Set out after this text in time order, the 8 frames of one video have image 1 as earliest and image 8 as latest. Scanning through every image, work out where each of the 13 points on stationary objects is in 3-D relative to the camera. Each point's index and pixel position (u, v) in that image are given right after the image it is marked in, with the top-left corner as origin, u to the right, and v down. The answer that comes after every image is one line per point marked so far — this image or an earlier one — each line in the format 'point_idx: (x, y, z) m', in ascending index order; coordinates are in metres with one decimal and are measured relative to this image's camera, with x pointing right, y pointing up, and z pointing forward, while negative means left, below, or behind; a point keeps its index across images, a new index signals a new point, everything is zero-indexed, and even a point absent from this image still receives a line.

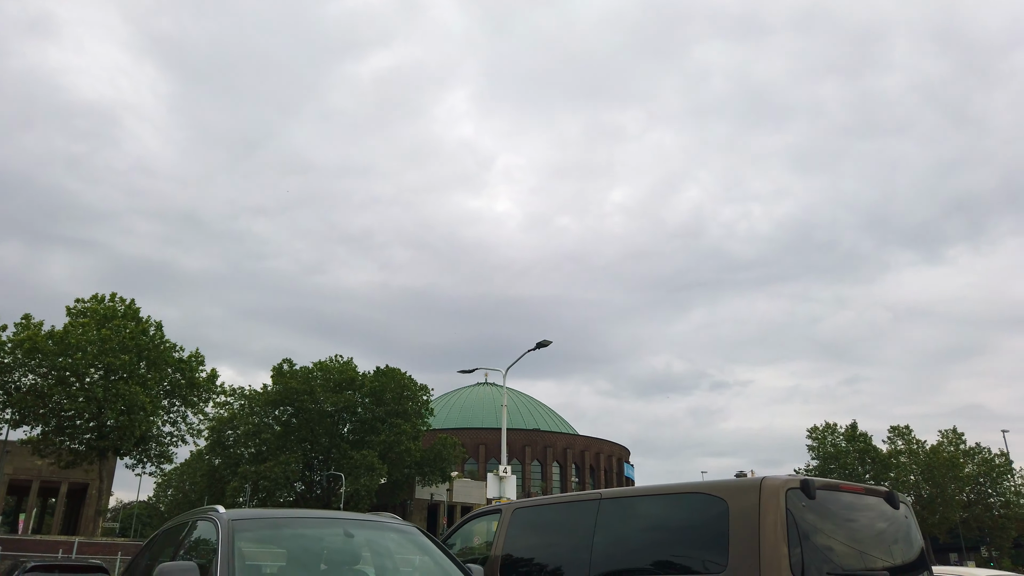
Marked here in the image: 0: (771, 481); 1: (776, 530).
0: (+1.6, -1.2, +4.8) m
1: (+1.6, -1.5, +4.7) m
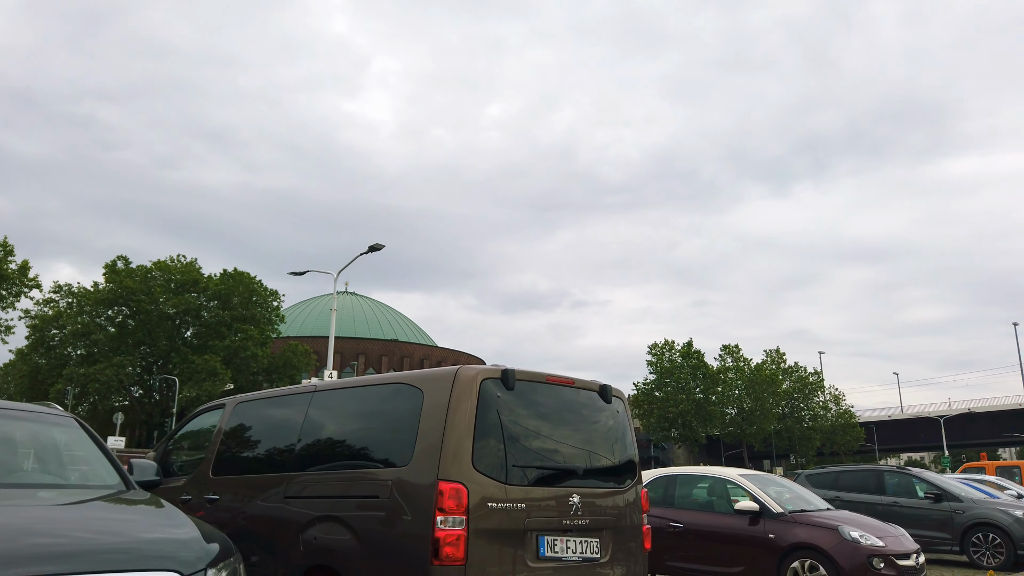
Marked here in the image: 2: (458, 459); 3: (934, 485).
0: (-0.3, -0.5, +4.3) m
1: (-0.3, -0.7, +4.2) m
2: (-0.3, -0.9, +4.1) m
3: (+7.7, -3.6, +13.7) m
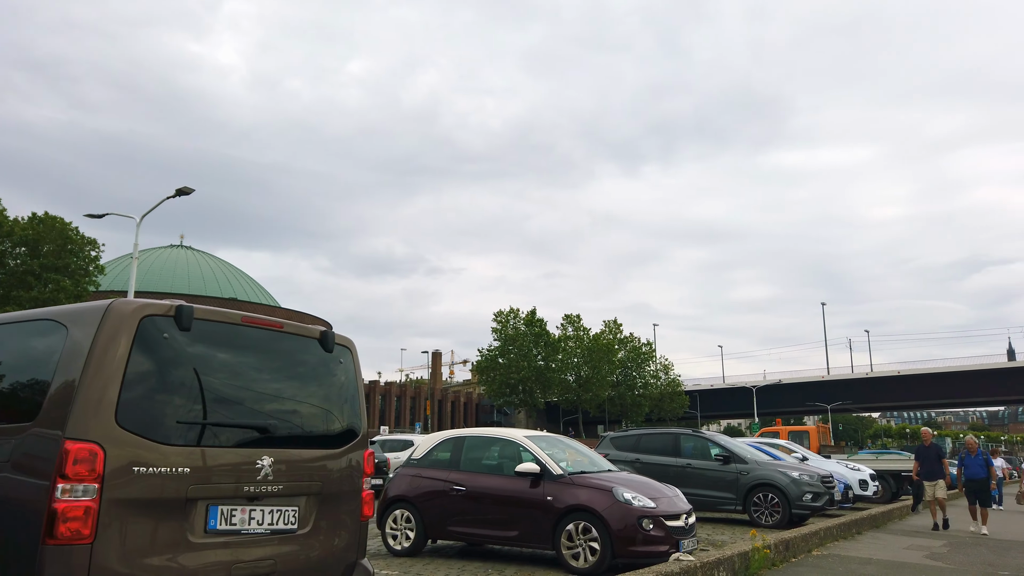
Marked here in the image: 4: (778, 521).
0: (-1.8, -0.1, +3.5) m
1: (-1.8, -0.3, +3.4) m
2: (-1.8, -0.5, +3.3) m
3: (+4.1, -3.0, +14.3) m
4: (+4.6, -4.1, +13.2) m
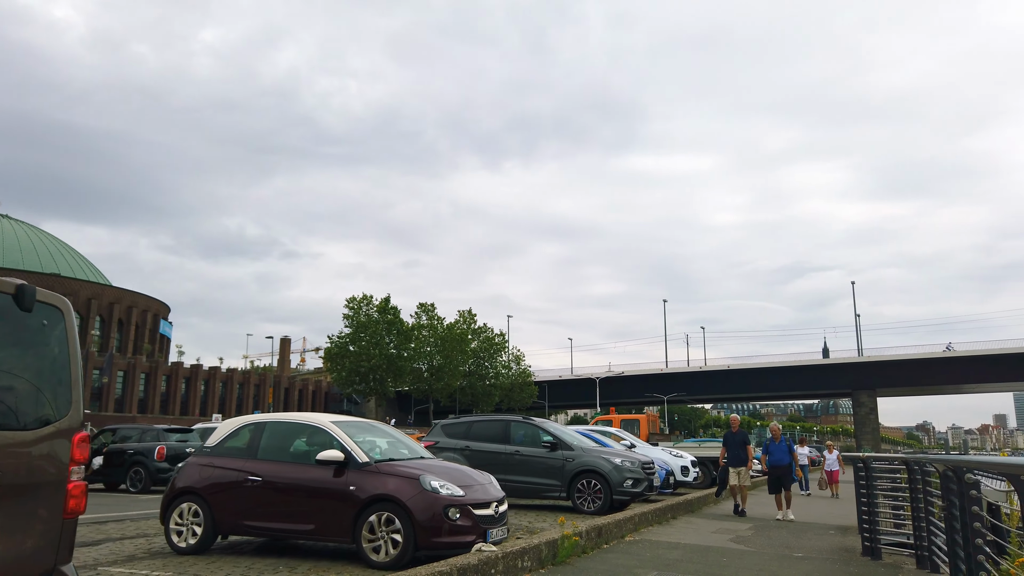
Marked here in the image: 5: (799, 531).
0: (-2.8, +0.2, +2.5) m
1: (-2.8, -0.1, +2.4) m
2: (-2.8, -0.3, +2.3) m
3: (+0.8, -2.8, +14.3) m
4: (+1.5, -3.9, +13.3) m
5: (+4.4, -3.7, +11.5) m
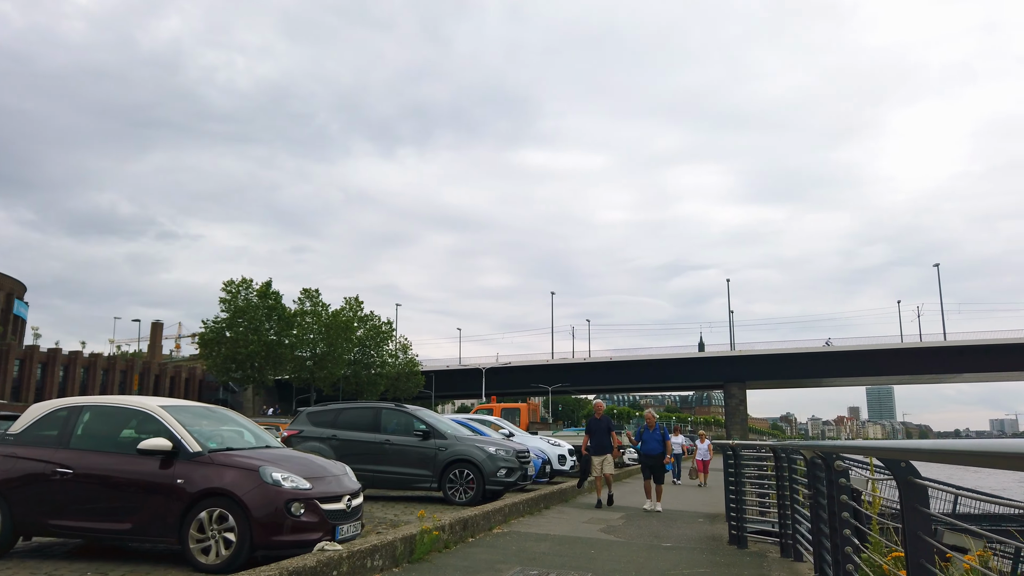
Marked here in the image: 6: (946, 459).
0: (-3.3, +0.5, +1.5) m
1: (-3.3, +0.2, +1.4) m
2: (-3.3, 0.0, +1.3) m
3: (-1.5, -2.4, +13.7) m
4: (-0.7, -3.6, +12.8) m
5: (+2.4, -3.5, +11.4) m
6: (+1.7, -0.7, +3.0) m
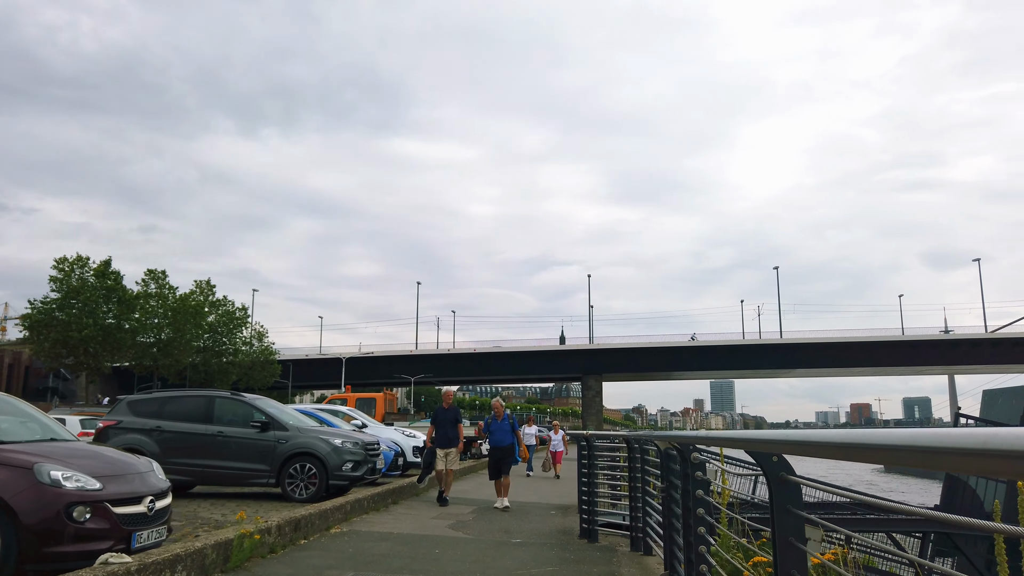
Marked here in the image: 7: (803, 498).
0: (-3.6, +0.7, +0.2) m
1: (-3.6, +0.4, +0.1) m
2: (-3.5, +0.2, 0.0) m
3: (-4.0, -2.1, +12.5) m
4: (-3.1, -3.2, +11.9) m
5: (+0.1, -3.3, +11.0) m
6: (+1.1, -0.6, +2.6) m
7: (+1.2, -0.8, +3.1) m
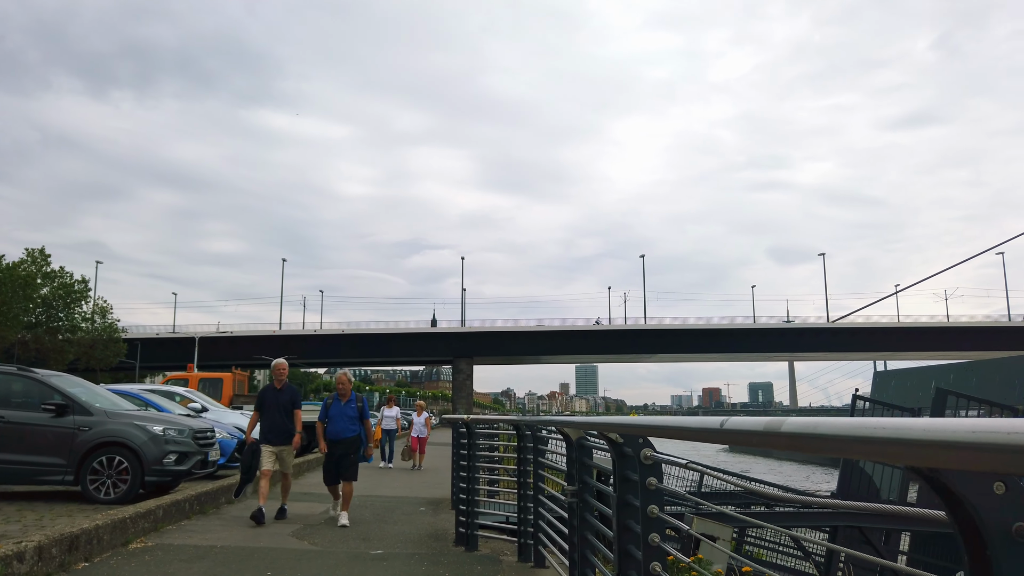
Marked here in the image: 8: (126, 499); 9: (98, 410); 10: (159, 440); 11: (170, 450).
0: (-3.3, +1.1, -2.1) m
1: (-3.3, +0.8, -2.1) m
2: (-3.2, +0.6, -2.2) m
3: (-5.9, -1.4, +10.1) m
4: (-4.9, -2.6, +9.6) m
5: (-1.6, -2.7, +9.3) m
6: (+0.8, -0.3, +1.1) m
7: (+0.8, -0.5, +1.6) m
8: (-4.9, -2.7, +9.6) m
9: (-5.4, -1.6, +10.0) m
10: (-4.6, -2.0, +9.9) m
11: (-4.5, -2.1, +10.0) m
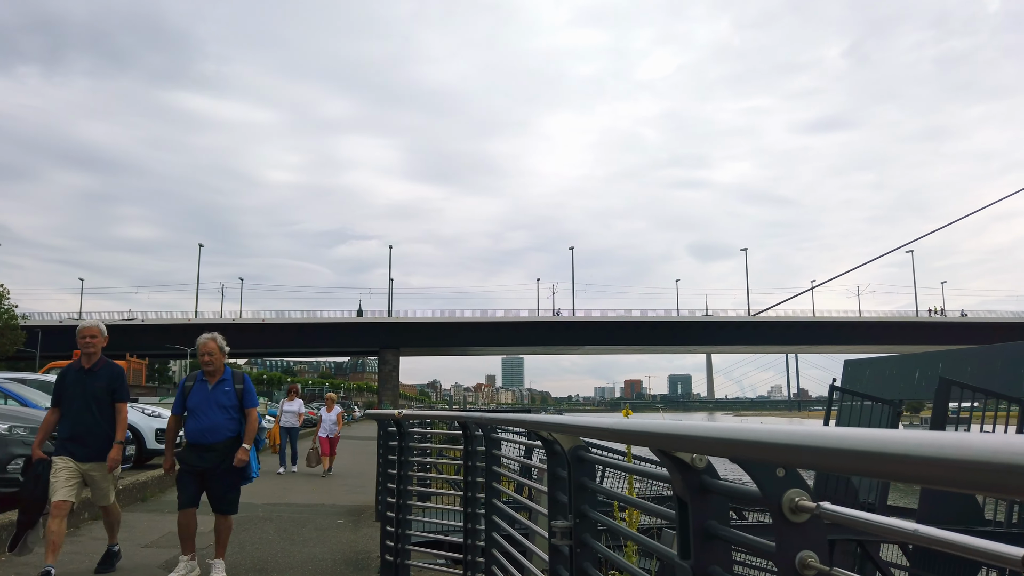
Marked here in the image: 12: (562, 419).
0: (-2.8, +1.3, -4.0) m
1: (-2.8, +1.0, -4.0) m
2: (-2.7, +0.8, -4.1) m
3: (-6.6, -1.0, +7.9) m
4: (-5.6, -2.2, +7.5) m
5: (-2.2, -2.4, +7.6) m
6: (+1.0, 0.0, -0.4) m
7: (+1.0, -0.3, +0.1) m
8: (-5.5, -2.3, +7.6) m
9: (-6.1, -1.2, +7.9) m
10: (-5.3, -1.6, +7.9) m
11: (-5.2, -1.7, +8.0) m
12: (+0.2, -0.5, +2.9) m
